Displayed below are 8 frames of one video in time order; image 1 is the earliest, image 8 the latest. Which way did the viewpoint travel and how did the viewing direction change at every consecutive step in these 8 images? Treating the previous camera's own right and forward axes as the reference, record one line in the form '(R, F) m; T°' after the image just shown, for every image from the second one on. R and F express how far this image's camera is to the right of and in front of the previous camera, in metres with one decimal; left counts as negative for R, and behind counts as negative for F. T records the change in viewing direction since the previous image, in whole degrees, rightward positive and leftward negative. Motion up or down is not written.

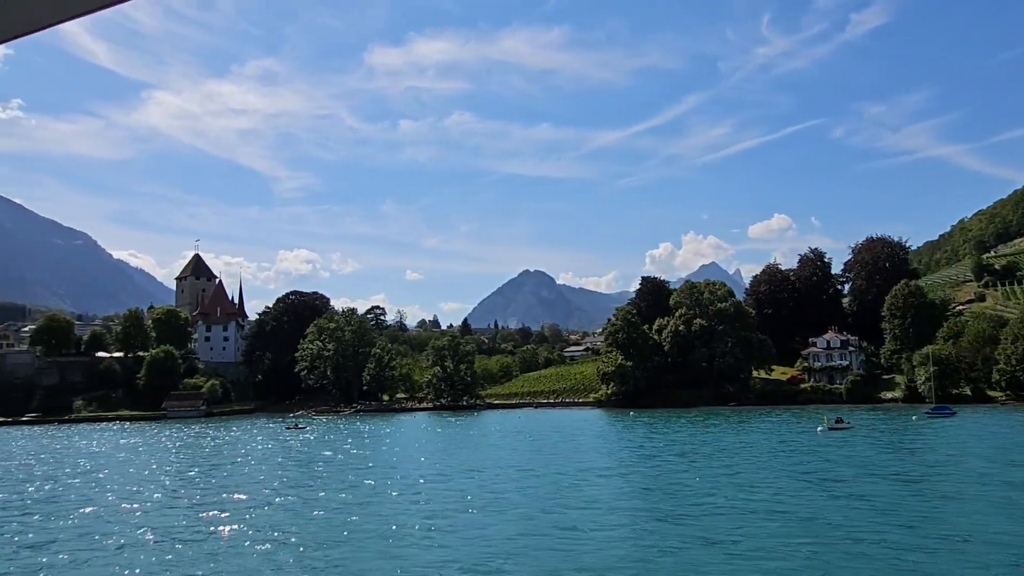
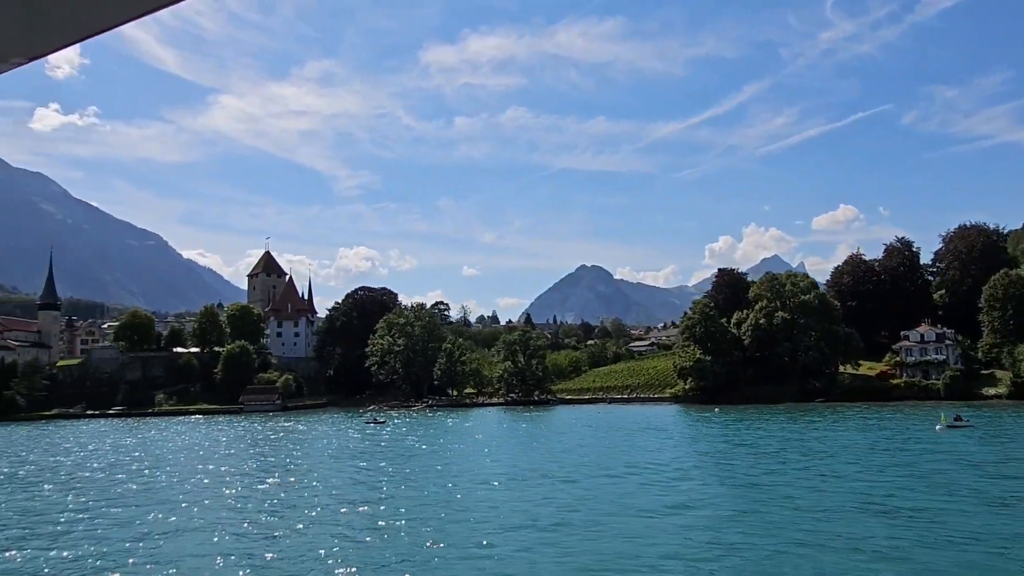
(-1.0, +0.5) m; -4°
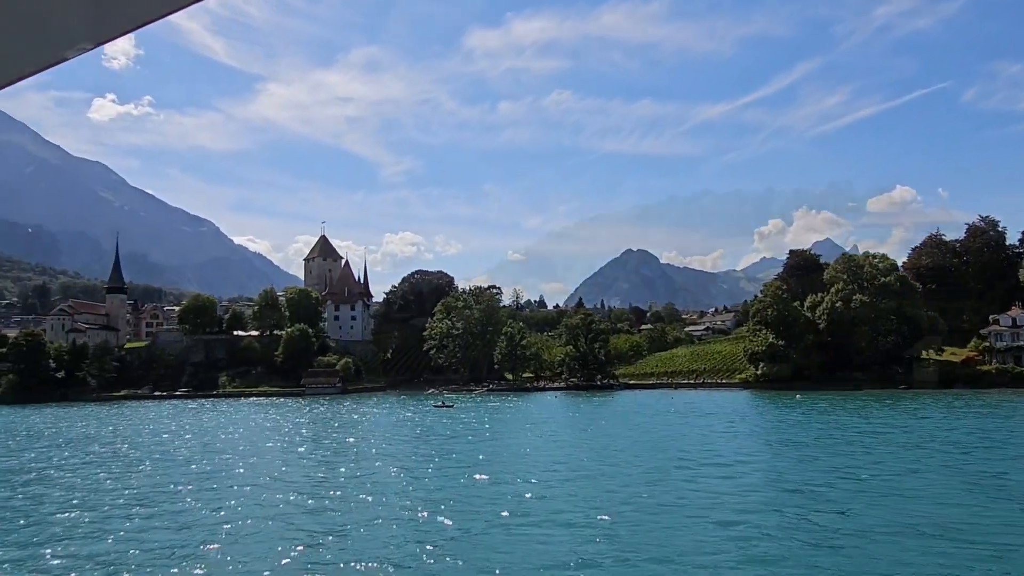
(-1.1, +0.6) m; -3°
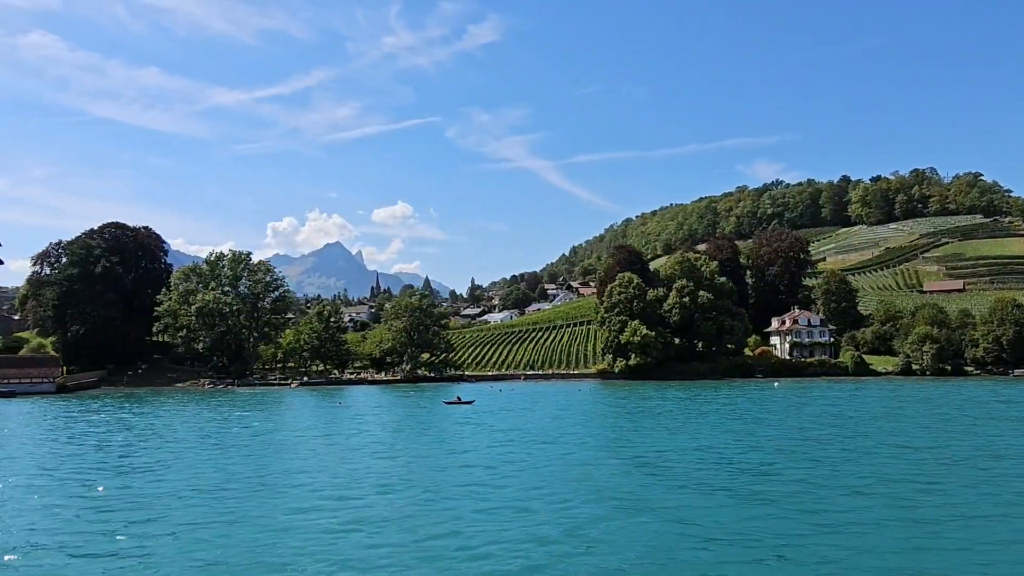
(-4.8, -0.1) m; -5°
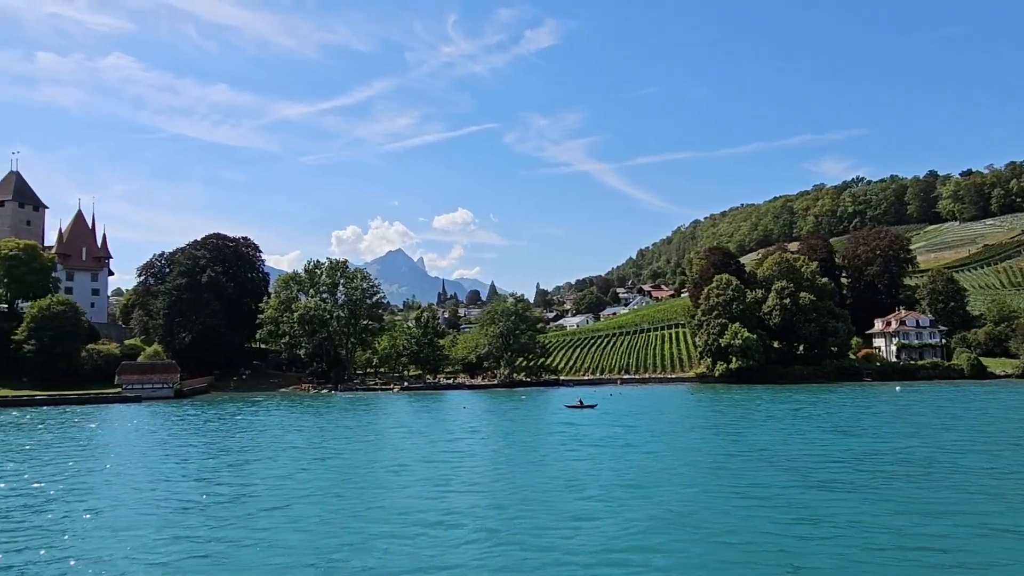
(-3.6, 0.0) m; -5°
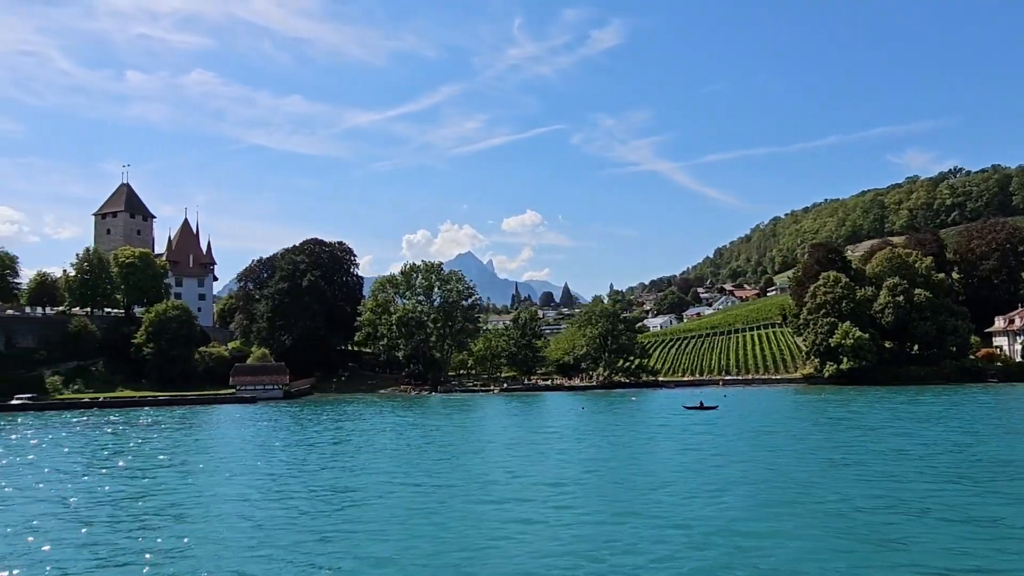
(-2.9, +0.3) m; -5°
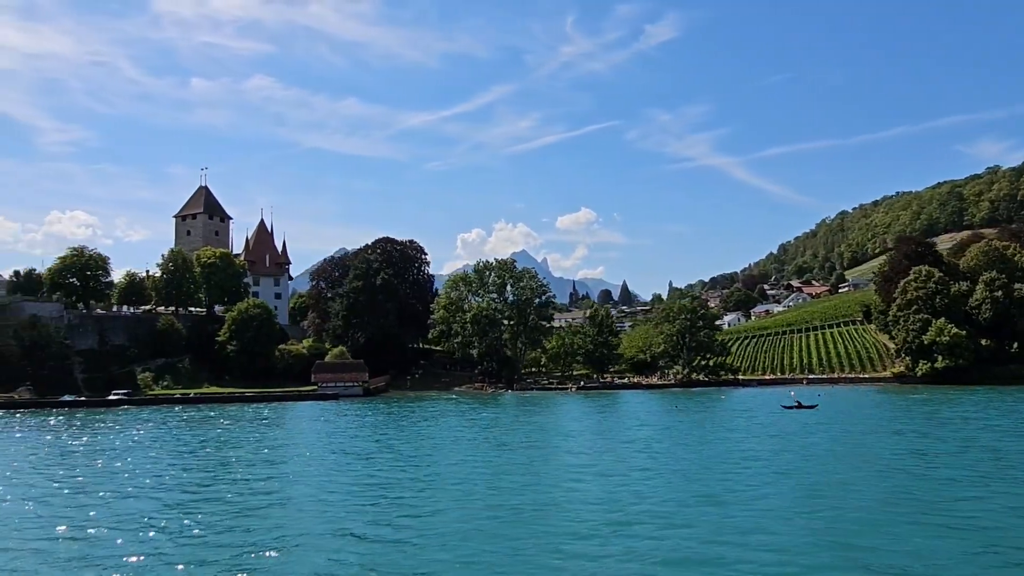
(-2.1, +0.4) m; -4°
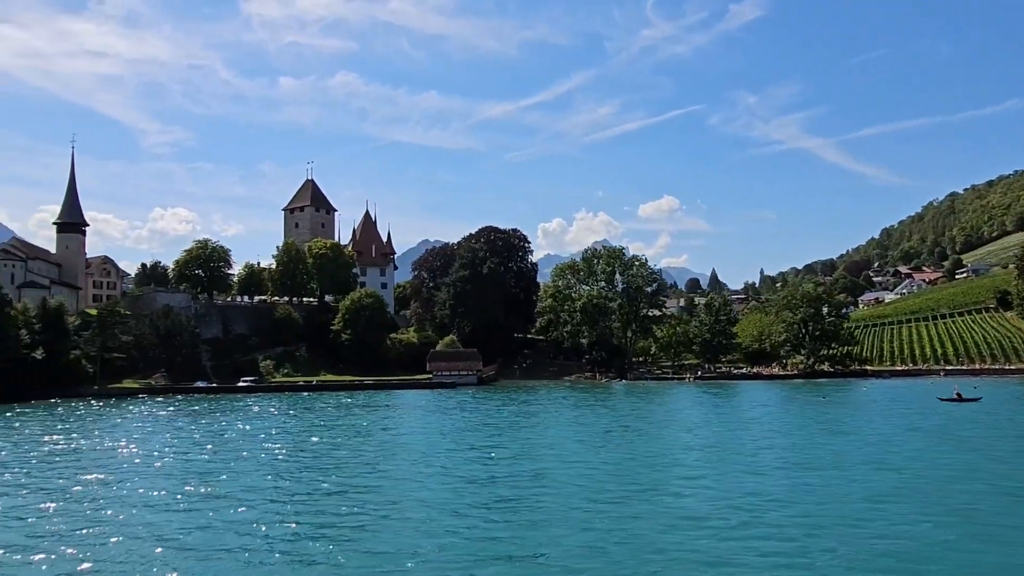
(-3.1, +0.8) m; -6°
